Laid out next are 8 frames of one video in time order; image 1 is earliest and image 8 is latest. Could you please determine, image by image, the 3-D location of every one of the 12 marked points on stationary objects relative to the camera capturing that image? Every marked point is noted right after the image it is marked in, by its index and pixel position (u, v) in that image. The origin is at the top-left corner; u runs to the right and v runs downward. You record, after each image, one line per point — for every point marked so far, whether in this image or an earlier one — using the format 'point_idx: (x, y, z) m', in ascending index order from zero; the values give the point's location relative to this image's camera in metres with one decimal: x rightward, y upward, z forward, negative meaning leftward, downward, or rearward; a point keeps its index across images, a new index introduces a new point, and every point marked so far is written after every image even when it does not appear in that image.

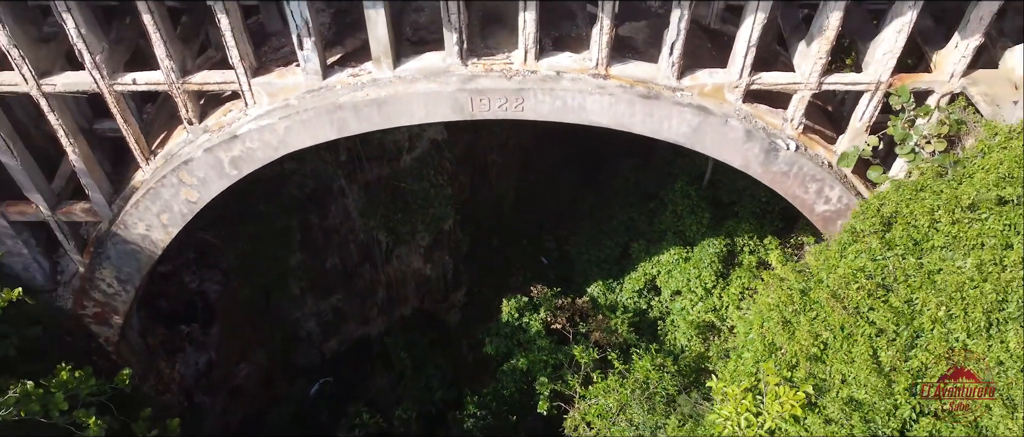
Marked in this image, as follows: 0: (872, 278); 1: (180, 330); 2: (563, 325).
0: (+4.7, -0.9, +7.8) m
1: (-8.0, -2.7, +12.8) m
2: (+1.2, -2.3, +11.2) m
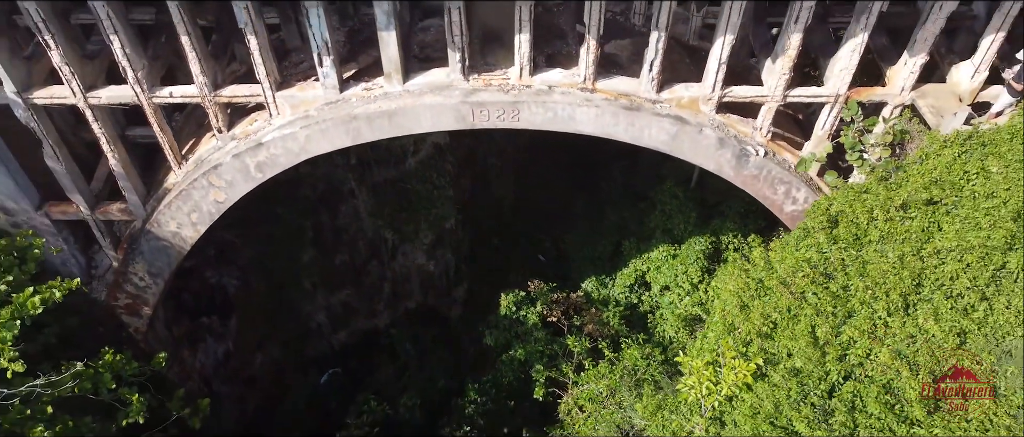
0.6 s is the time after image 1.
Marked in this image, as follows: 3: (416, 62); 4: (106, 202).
0: (+4.6, -0.8, +8.7) m
1: (-8.0, -2.7, +13.7) m
2: (+1.1, -2.3, +12.2) m
3: (-1.7, +2.8, +9.5) m
4: (-8.4, +0.3, +11.0) m
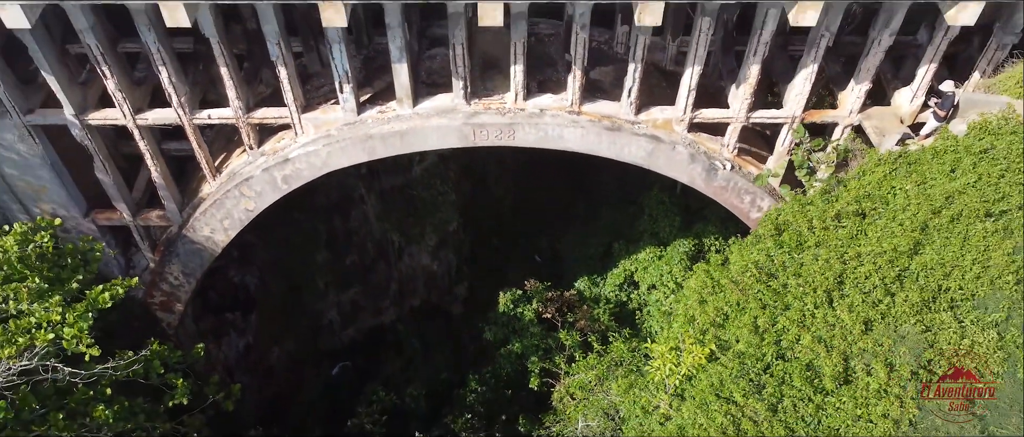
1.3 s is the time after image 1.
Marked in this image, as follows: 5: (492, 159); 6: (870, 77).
0: (+4.5, -1.0, +10.0) m
1: (-8.1, -2.8, +15.0) m
2: (+1.1, -2.4, +13.5) m
3: (-1.8, +2.7, +10.8) m
4: (-8.5, +0.2, +12.3) m
5: (-0.4, +1.5, +16.9) m
6: (+6.4, +2.6, +9.3) m
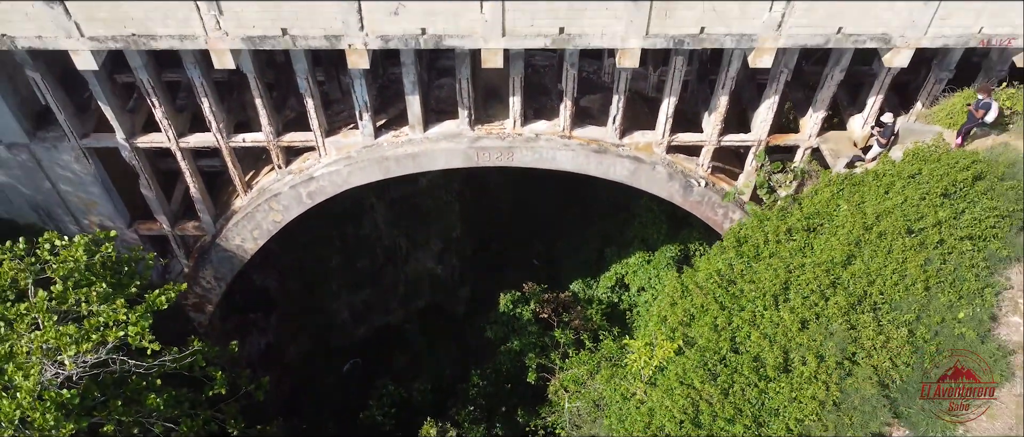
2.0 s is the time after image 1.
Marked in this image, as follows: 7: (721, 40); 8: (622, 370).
0: (+4.5, -1.2, +11.4) m
1: (-8.1, -3.1, +16.4) m
2: (+1.0, -2.7, +14.9) m
3: (-1.8, +2.4, +12.2) m
4: (-8.5, 0.0, +13.7) m
5: (-0.5, +1.2, +18.3) m
6: (+6.4, +2.3, +10.7) m
7: (+3.7, +3.2, +9.5) m
8: (+2.4, -3.5, +12.1) m
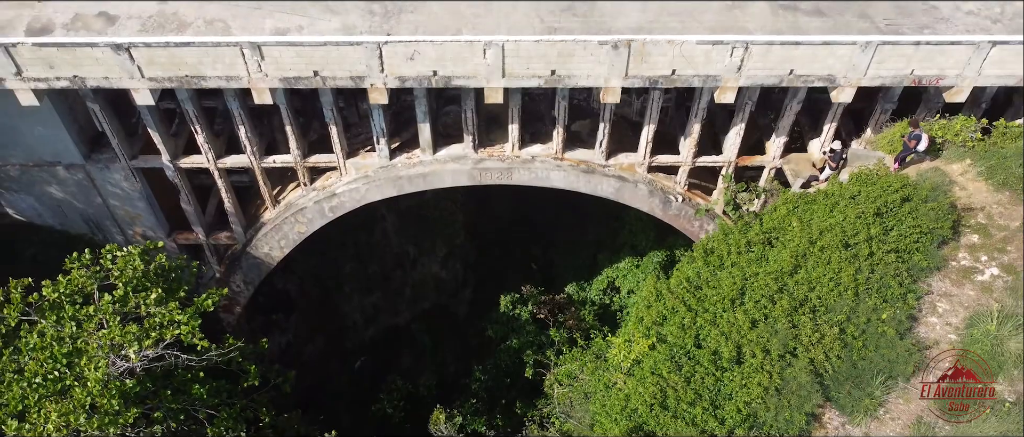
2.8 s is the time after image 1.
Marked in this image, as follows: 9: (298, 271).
0: (+4.5, -1.5, +13.0) m
1: (-8.2, -3.4, +18.0) m
2: (+1.0, -3.0, +16.5) m
3: (-1.8, +2.1, +13.8) m
4: (-8.6, -0.4, +15.2) m
5: (-0.5, +0.9, +19.8) m
6: (+6.4, +2.0, +12.3) m
7: (+3.7, +2.9, +11.1) m
8: (+2.4, -3.8, +13.7) m
9: (-7.4, -1.8, +18.3) m
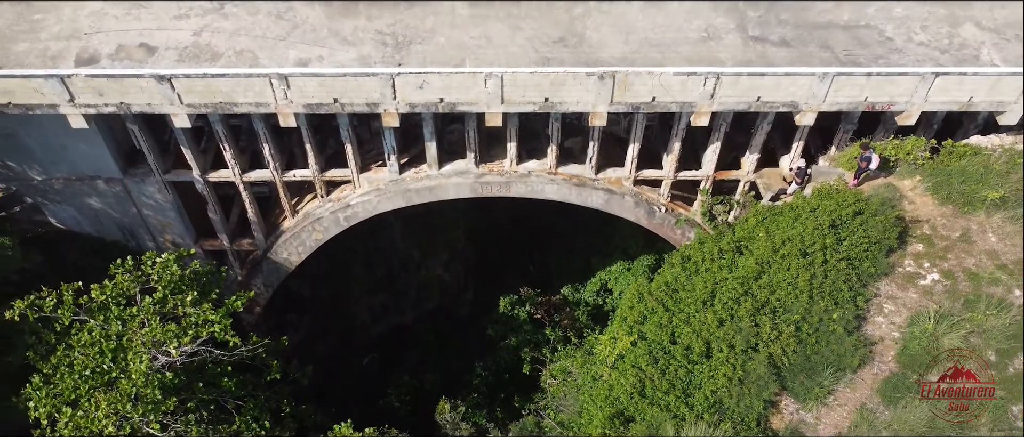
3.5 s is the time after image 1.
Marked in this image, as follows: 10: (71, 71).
0: (+4.4, -1.8, +14.4) m
1: (-8.2, -3.6, +19.4) m
2: (+1.0, -3.2, +17.8) m
3: (-1.9, +1.8, +15.1) m
4: (-8.6, -0.6, +16.6) m
5: (-0.5, +0.7, +21.2) m
6: (+6.3, +1.8, +13.7) m
7: (+3.7, +2.6, +12.4) m
8: (+2.3, -4.1, +15.0) m
9: (-7.4, -2.1, +19.7) m
10: (-9.9, +3.3, +11.9) m
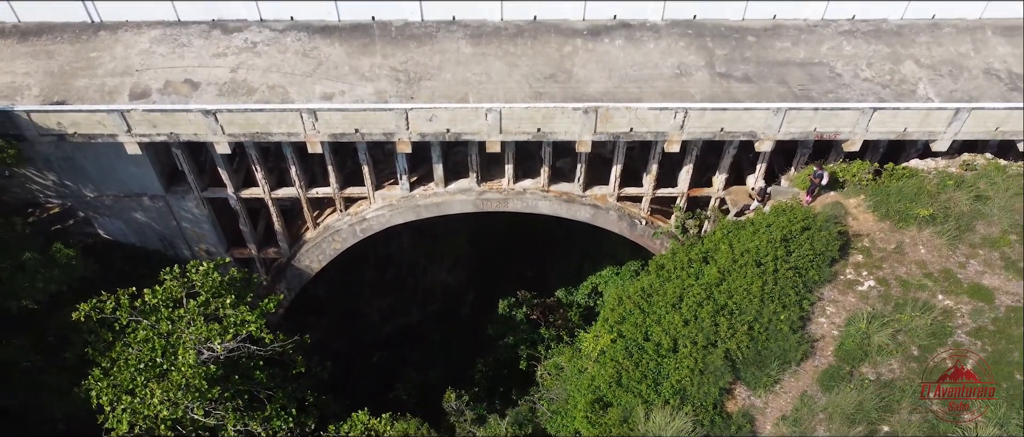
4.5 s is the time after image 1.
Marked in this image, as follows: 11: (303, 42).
0: (+4.3, -2.2, +16.3) m
1: (-8.3, -4.0, +21.3) m
2: (+0.9, -3.6, +19.8) m
3: (-1.9, +1.5, +17.1) m
4: (-8.7, -1.0, +18.5) m
5: (-0.6, +0.3, +23.1) m
6: (+6.2, +1.4, +15.6) m
7: (+3.6, +2.3, +14.4) m
8: (+2.2, -4.4, +17.0) m
9: (-7.5, -2.5, +21.6) m
10: (-10.0, +2.9, +13.9) m
11: (-6.3, +5.3, +15.9) m
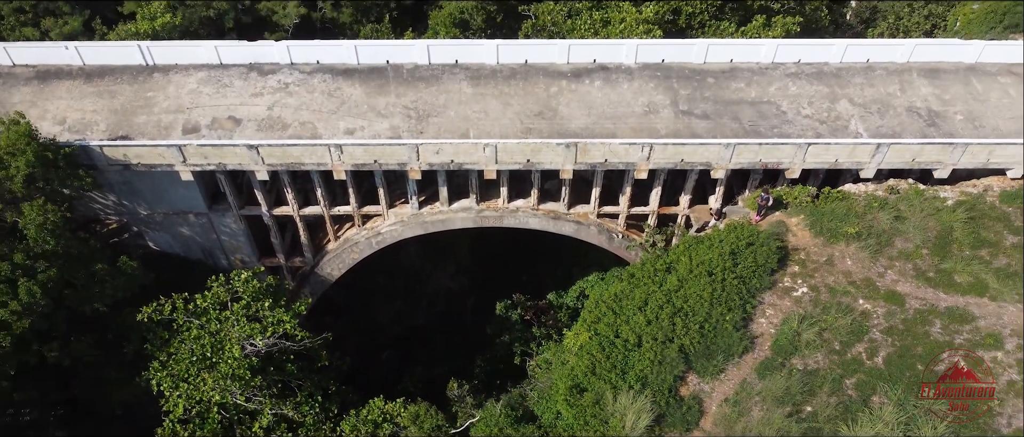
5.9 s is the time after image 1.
0: (+4.1, -2.7, +19.0) m
1: (-8.5, -4.5, +24.0) m
2: (+0.7, -4.2, +22.5) m
3: (-2.2, +0.9, +19.8) m
4: (-8.9, -1.5, +21.3) m
5: (-0.8, -0.2, +25.9) m
6: (+6.0, +0.9, +18.3) m
7: (+3.4, +1.7, +17.1) m
8: (+2.0, -5.0, +19.7) m
9: (-7.7, -3.0, +24.3) m
10: (-10.2, +2.4, +16.6) m
11: (-6.5, +4.8, +18.6) m
